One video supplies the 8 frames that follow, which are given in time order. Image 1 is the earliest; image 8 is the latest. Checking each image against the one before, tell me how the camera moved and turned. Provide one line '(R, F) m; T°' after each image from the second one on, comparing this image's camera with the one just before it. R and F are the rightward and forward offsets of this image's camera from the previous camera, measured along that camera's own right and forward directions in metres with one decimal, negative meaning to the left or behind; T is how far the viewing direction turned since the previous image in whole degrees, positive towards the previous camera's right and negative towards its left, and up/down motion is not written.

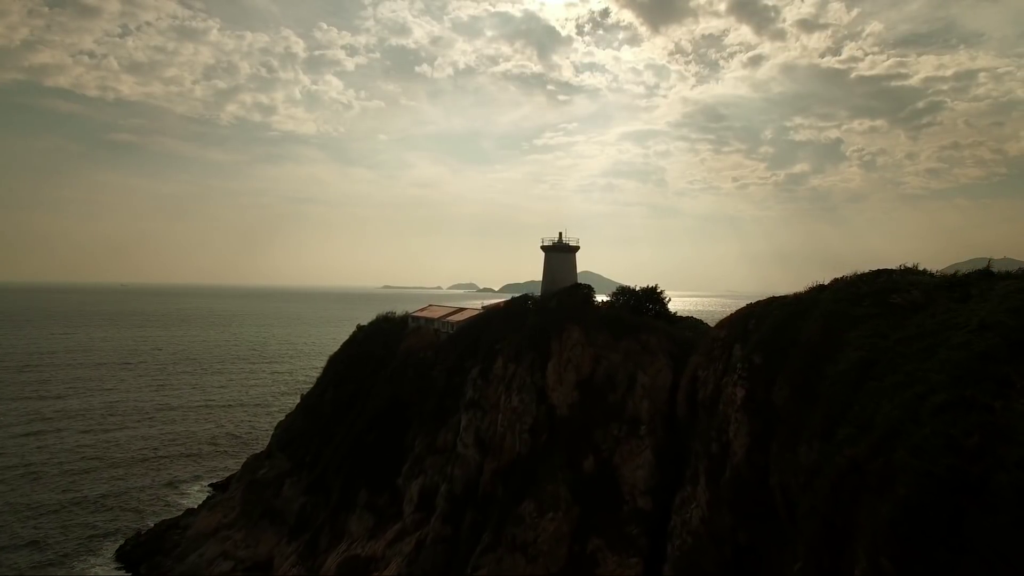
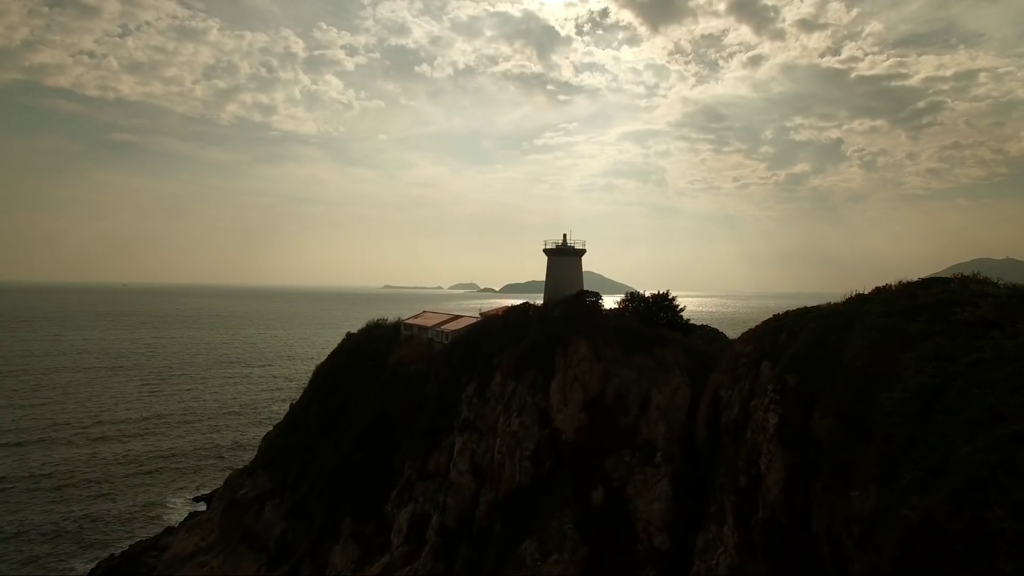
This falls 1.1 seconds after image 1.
(0.0, +2.6) m; 0°
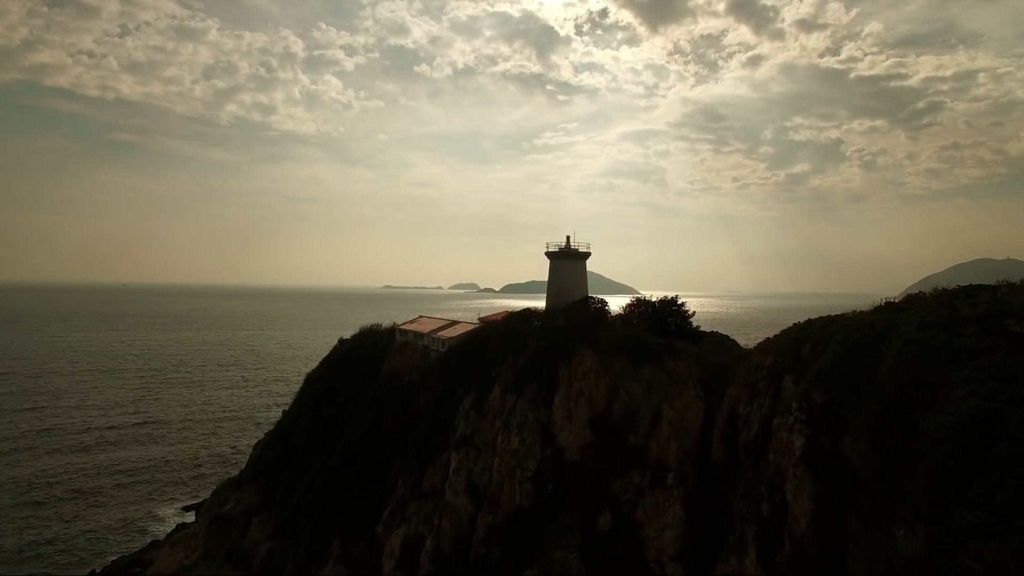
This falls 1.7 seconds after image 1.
(0.0, +1.7) m; 0°
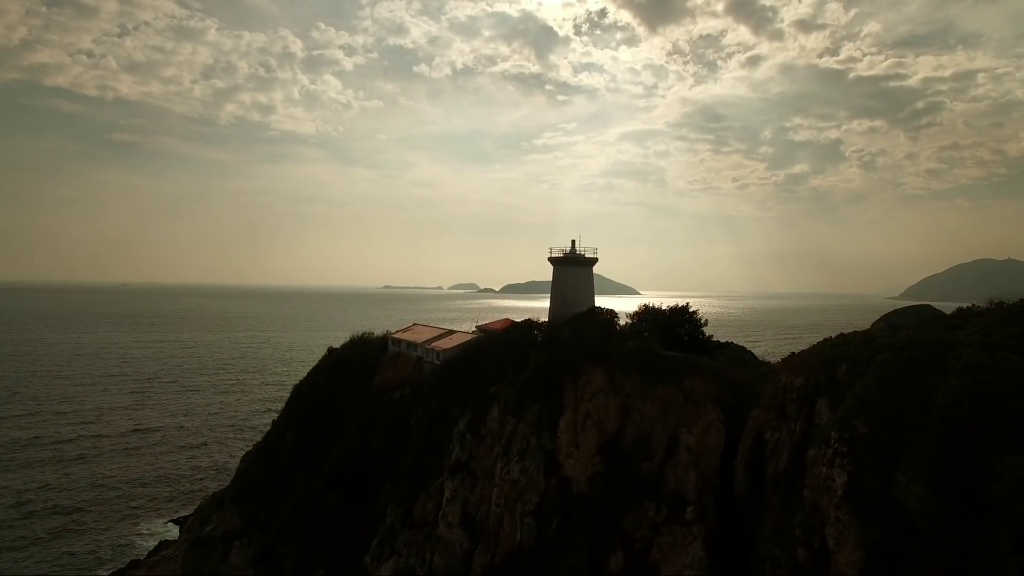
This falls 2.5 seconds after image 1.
(-0.6, +0.4) m; 0°
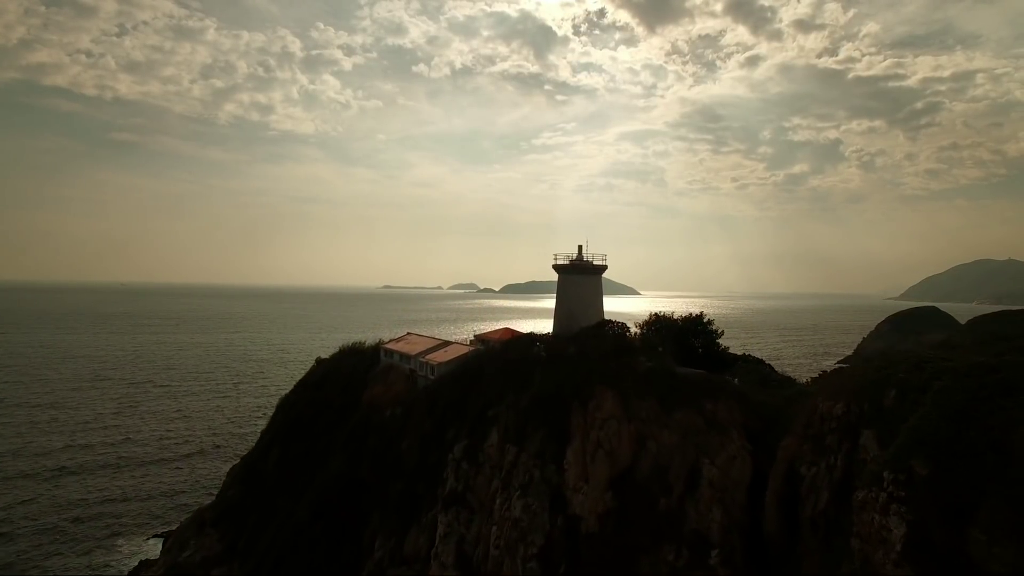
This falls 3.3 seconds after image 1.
(-0.6, +0.5) m; 0°
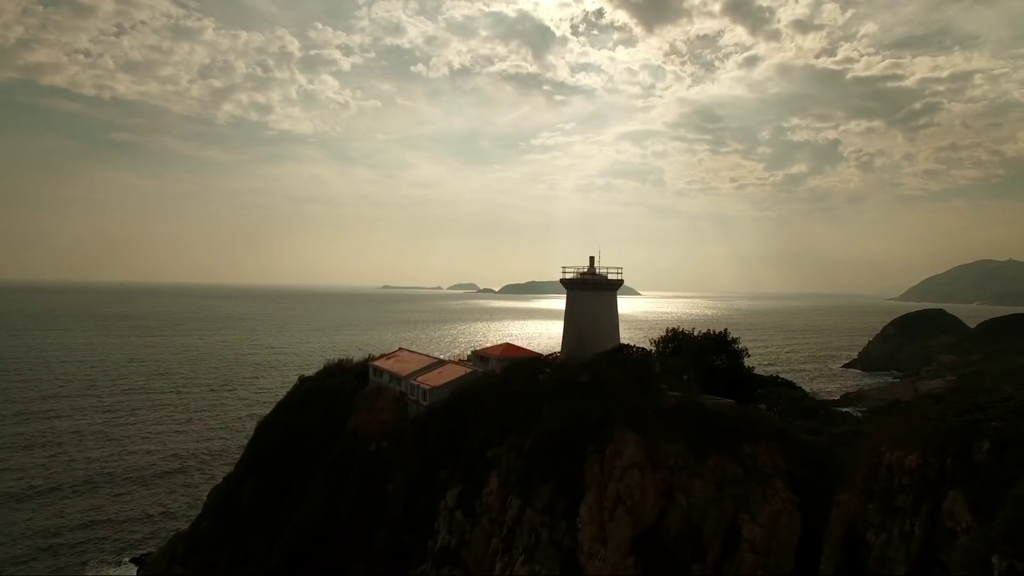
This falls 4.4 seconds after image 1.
(-1.2, +0.6) m; 0°
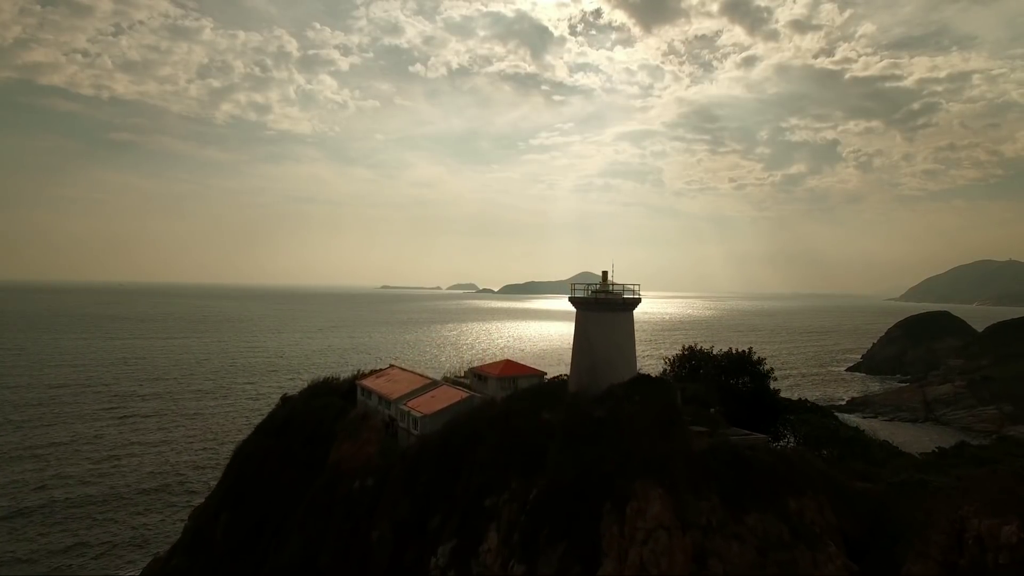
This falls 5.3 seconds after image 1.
(-0.6, +1.3) m; 0°
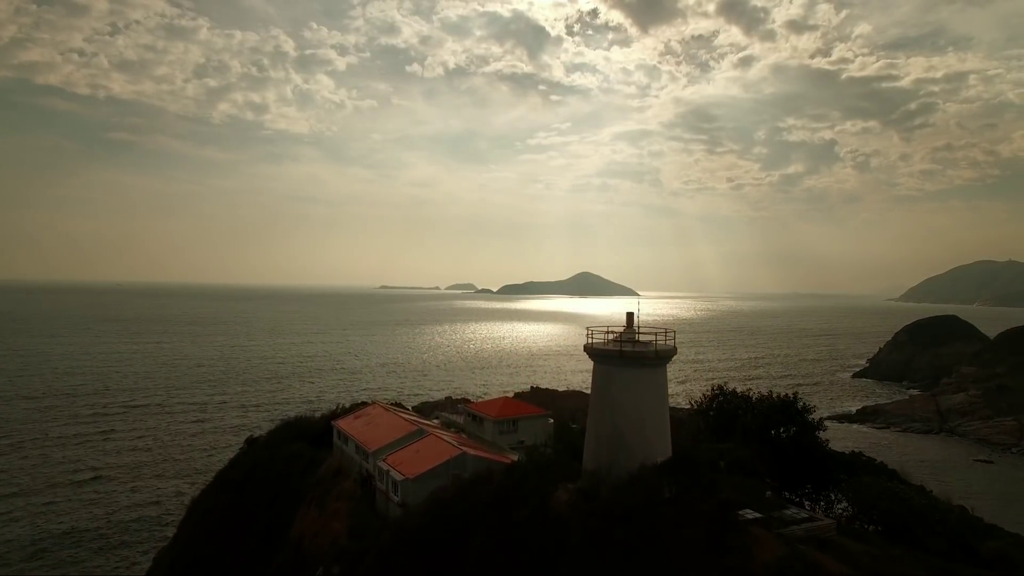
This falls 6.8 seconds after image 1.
(-0.6, +2.5) m; 0°
